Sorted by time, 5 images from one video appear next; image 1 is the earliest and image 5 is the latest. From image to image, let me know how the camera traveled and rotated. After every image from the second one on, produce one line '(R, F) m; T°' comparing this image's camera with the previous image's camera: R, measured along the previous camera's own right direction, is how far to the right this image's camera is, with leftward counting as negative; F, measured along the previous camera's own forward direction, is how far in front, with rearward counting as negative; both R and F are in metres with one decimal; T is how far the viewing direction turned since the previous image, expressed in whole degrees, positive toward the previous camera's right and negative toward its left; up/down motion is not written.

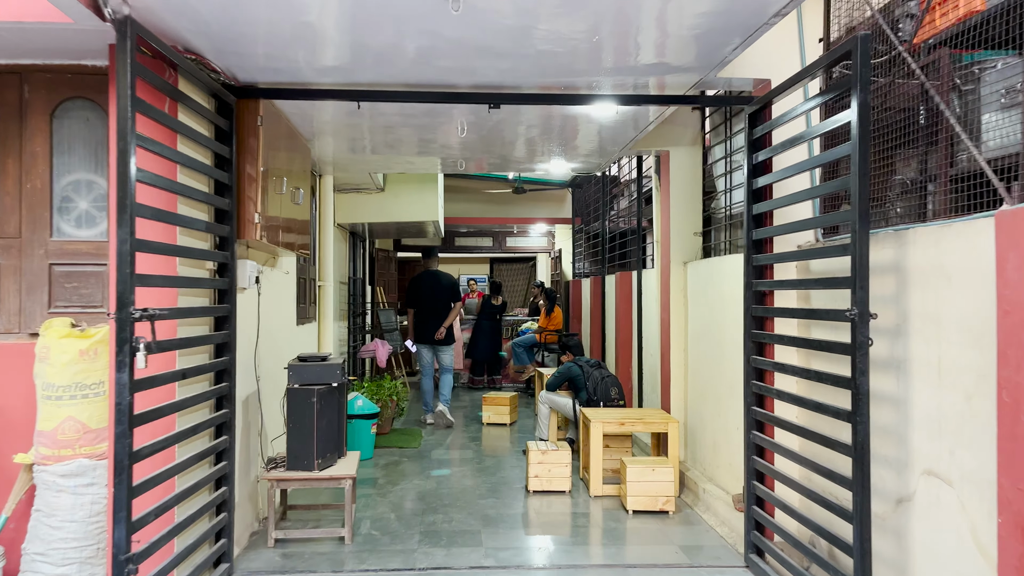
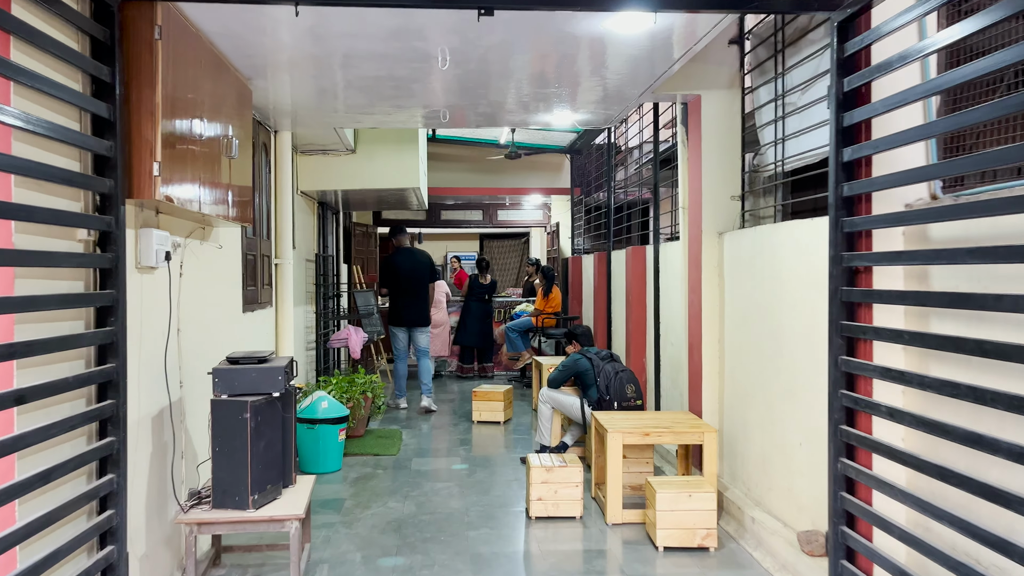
(0.0, +0.8) m; +1°
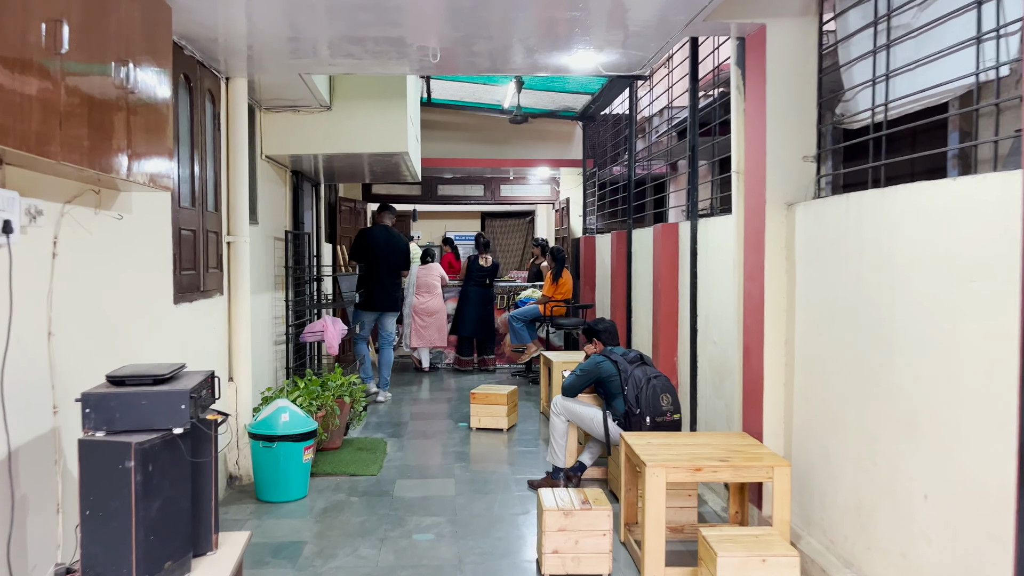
(0.0, +0.8) m; 0°
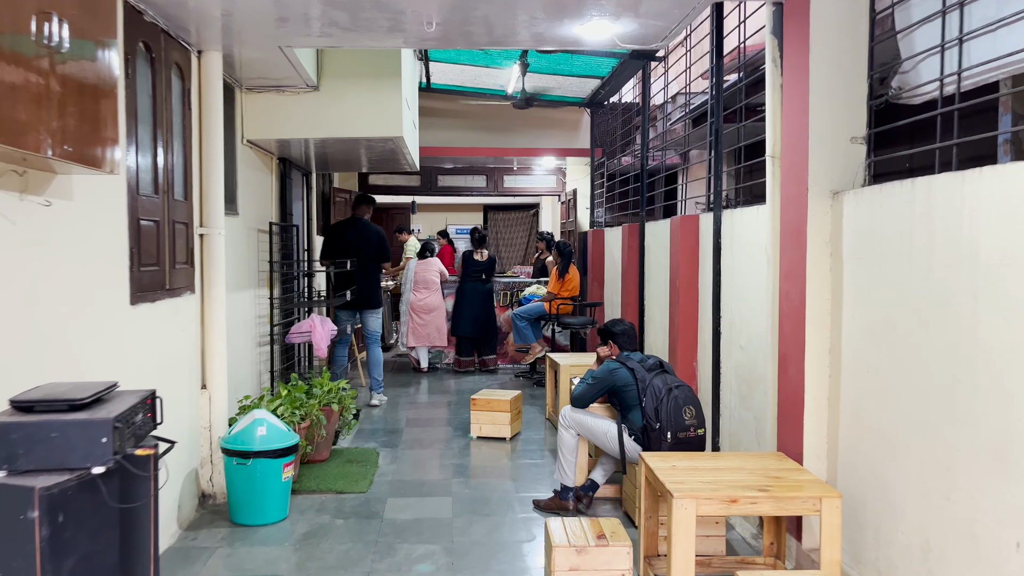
(0.0, +0.3) m; 0°
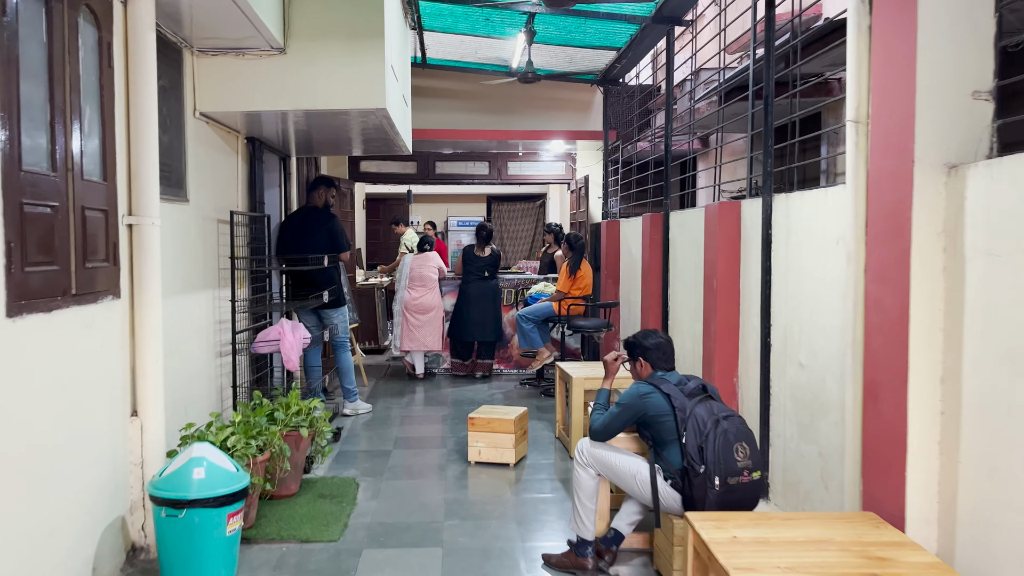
(0.0, +0.6) m; 0°
